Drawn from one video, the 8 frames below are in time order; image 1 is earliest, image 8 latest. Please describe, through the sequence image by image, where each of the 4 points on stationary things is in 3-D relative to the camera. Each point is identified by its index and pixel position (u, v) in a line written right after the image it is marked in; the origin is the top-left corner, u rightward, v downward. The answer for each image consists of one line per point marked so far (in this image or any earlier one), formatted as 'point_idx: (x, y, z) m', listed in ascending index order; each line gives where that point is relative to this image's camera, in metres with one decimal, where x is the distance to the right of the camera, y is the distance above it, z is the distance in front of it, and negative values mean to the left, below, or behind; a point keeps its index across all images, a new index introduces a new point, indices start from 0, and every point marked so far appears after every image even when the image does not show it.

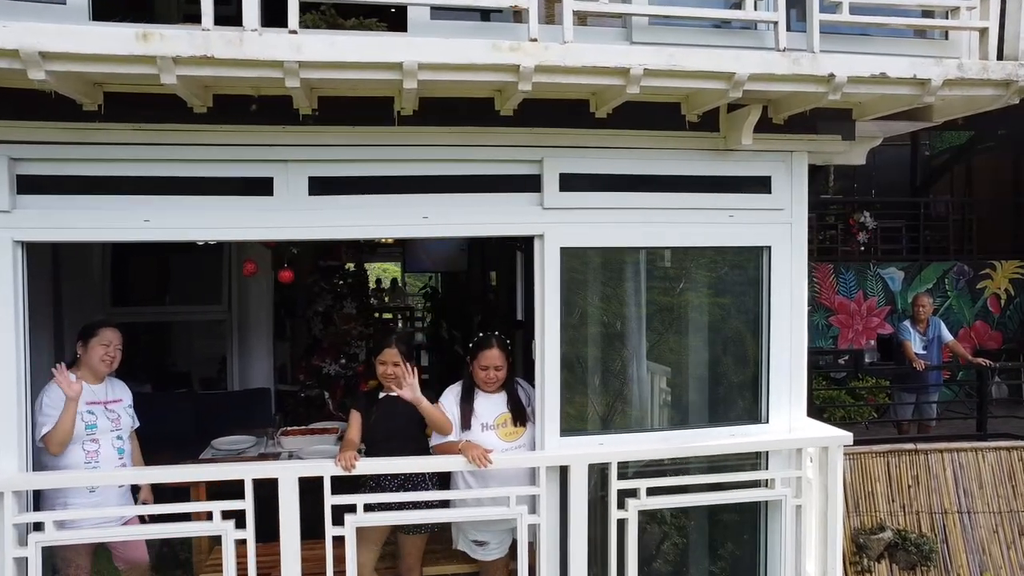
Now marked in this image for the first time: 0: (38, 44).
0: (-1.7, +0.9, +2.5) m
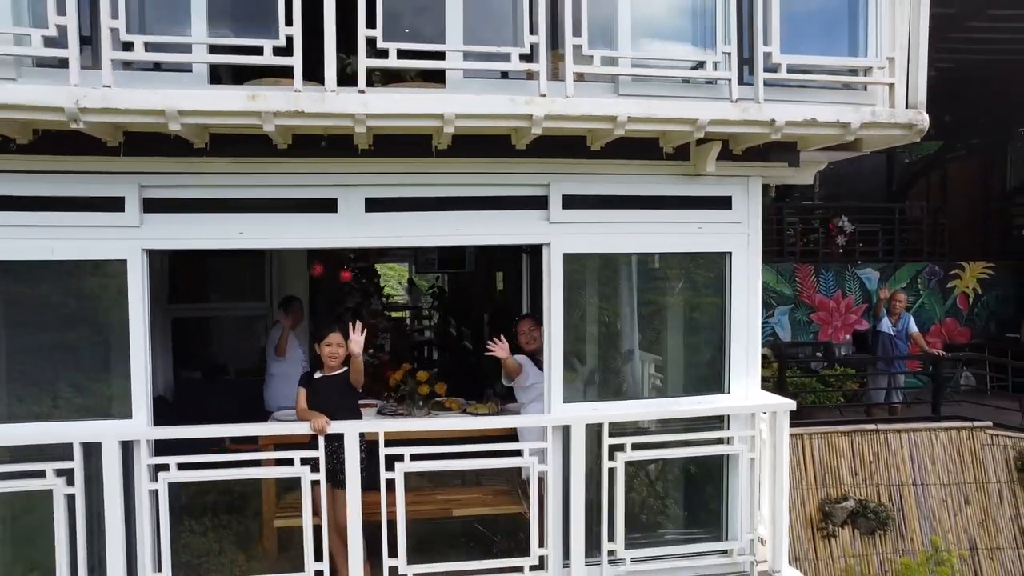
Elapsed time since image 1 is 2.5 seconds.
0: (-1.6, +0.9, +3.4) m
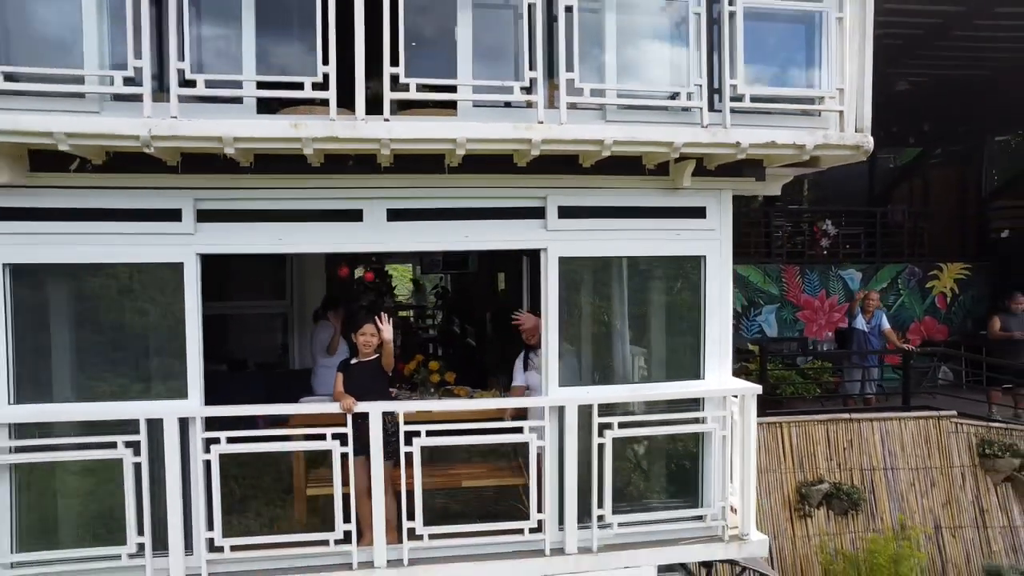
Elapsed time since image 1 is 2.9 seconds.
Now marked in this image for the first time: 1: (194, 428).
0: (-1.6, +0.9, +4.0) m
1: (-2.0, -0.9, +4.4) m
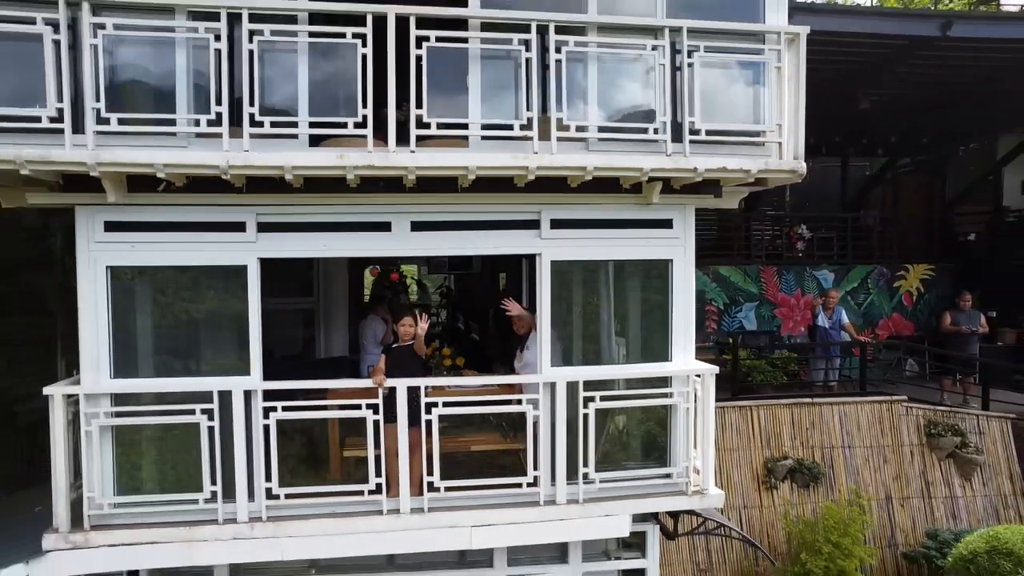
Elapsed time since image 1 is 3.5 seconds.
0: (-1.6, +0.9, +5.1) m
1: (-2.0, -0.9, +5.5) m
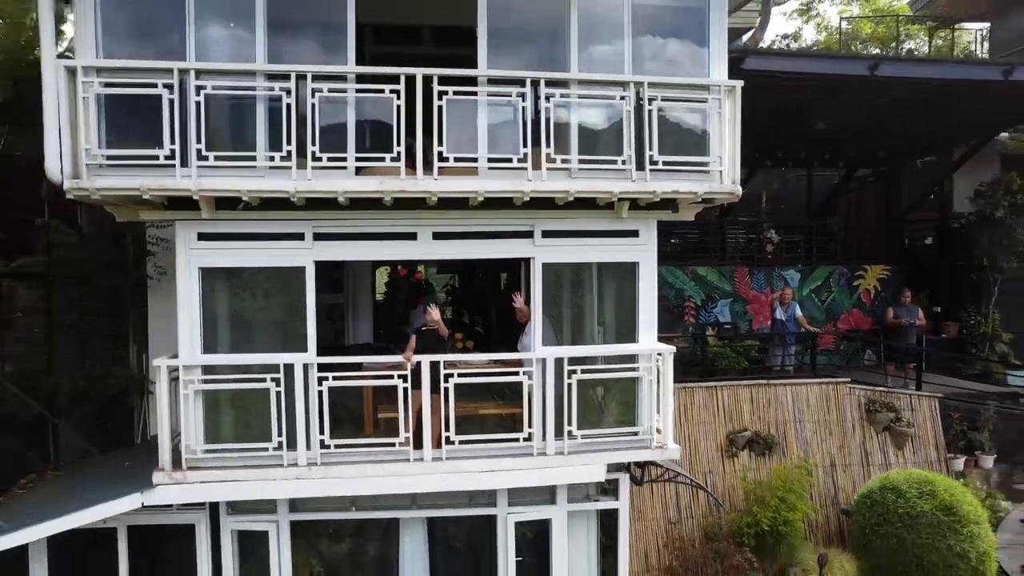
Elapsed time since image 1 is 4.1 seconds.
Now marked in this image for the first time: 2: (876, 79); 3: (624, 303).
0: (-1.6, +0.9, +6.7) m
1: (-2.0, -0.8, +7.1) m
2: (+5.0, +2.9, +9.8) m
3: (+1.2, -0.2, +7.8) m
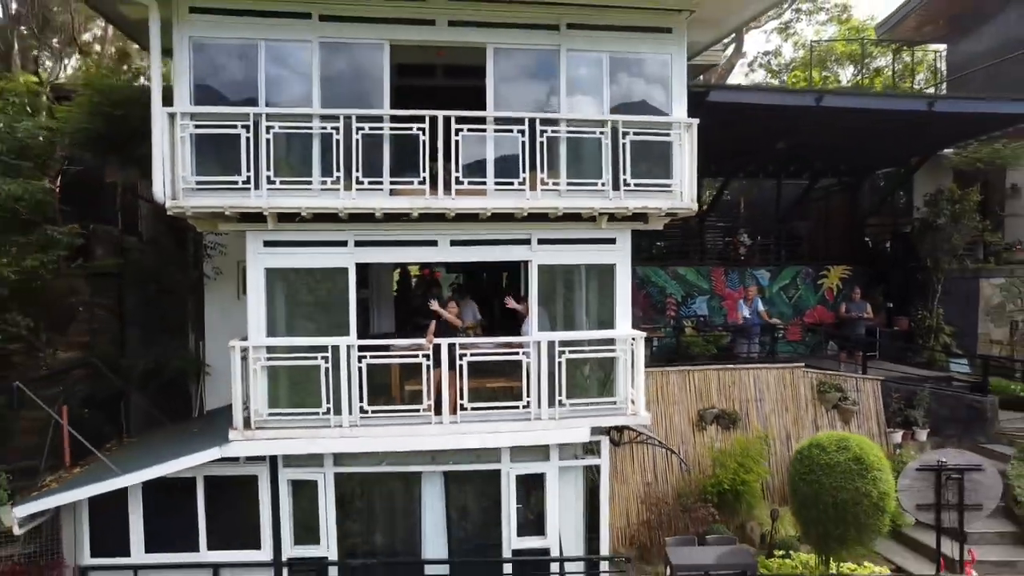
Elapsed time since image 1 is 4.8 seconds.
0: (-1.6, +1.0, +8.4) m
1: (-2.0, -0.8, +8.9) m
2: (+5.0, +2.9, +11.6) m
3: (+1.2, -0.1, +9.6) m
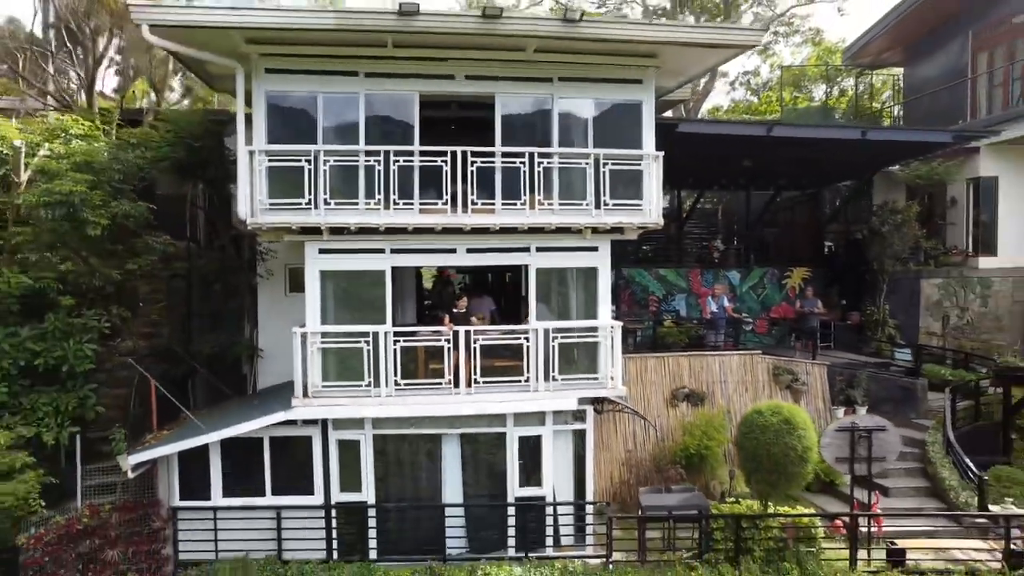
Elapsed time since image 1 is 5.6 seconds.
0: (-1.5, +1.0, +10.7) m
1: (-1.9, -0.8, +11.2) m
2: (+5.1, +2.9, +13.8) m
3: (+1.3, -0.1, +11.8) m
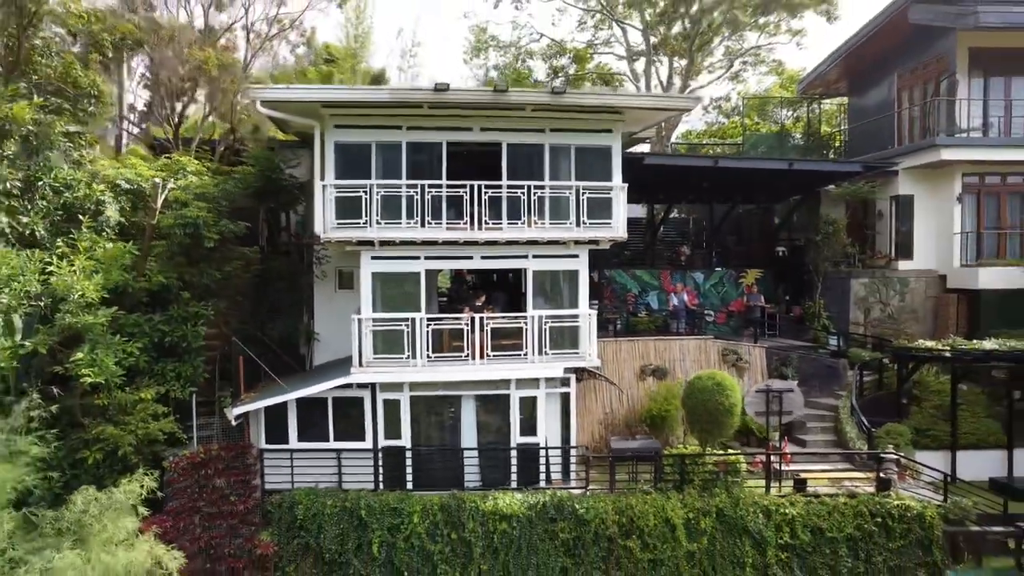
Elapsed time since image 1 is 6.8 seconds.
0: (-1.5, +1.1, +14.5) m
1: (-1.9, -0.7, +14.9) m
2: (+5.1, +3.0, +17.6) m
3: (+1.3, -0.1, +15.6) m
